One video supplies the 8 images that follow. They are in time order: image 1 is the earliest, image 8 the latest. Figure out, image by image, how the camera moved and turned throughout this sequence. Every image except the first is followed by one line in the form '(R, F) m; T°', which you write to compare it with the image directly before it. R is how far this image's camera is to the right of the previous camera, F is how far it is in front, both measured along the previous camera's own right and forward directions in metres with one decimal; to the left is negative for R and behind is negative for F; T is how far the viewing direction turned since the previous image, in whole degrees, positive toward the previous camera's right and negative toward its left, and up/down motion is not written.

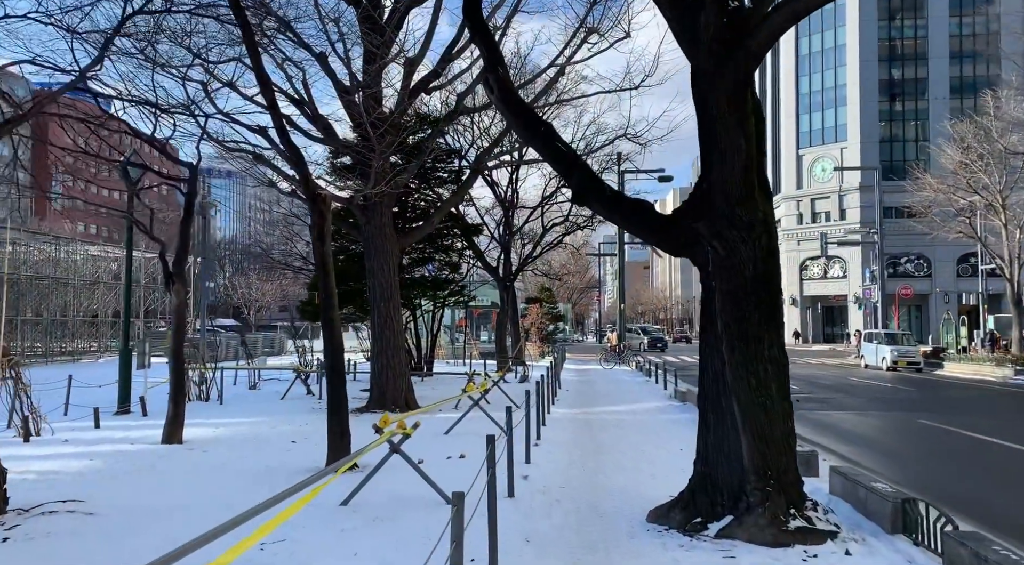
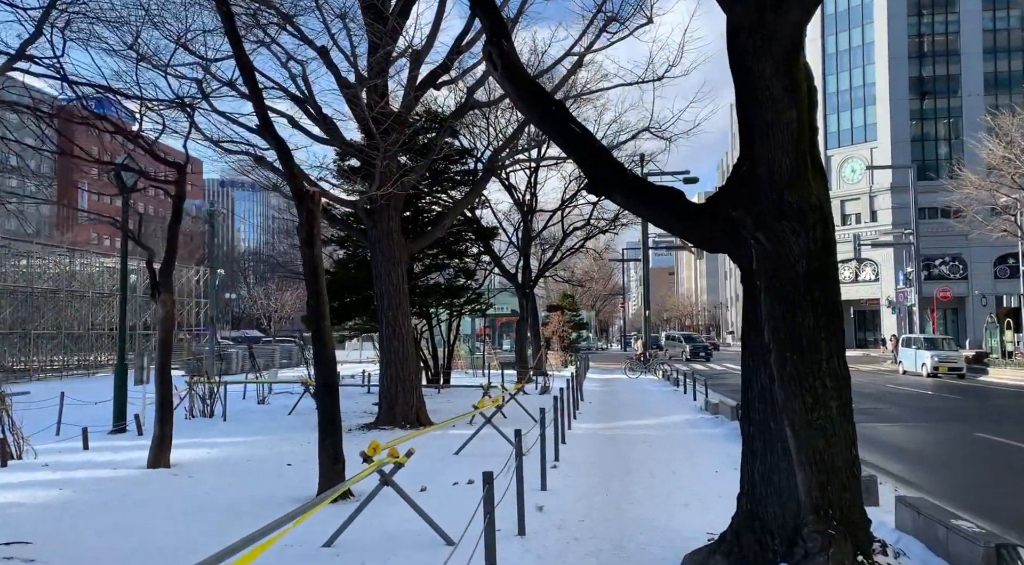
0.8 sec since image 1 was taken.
(+0.1, +1.1) m; -2°
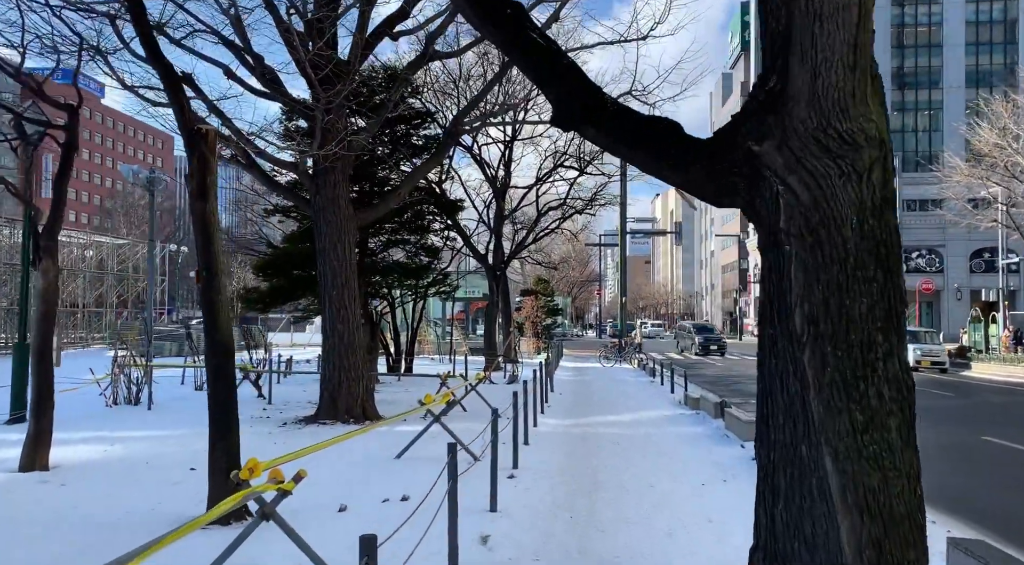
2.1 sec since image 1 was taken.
(+0.3, +1.7) m; +2°
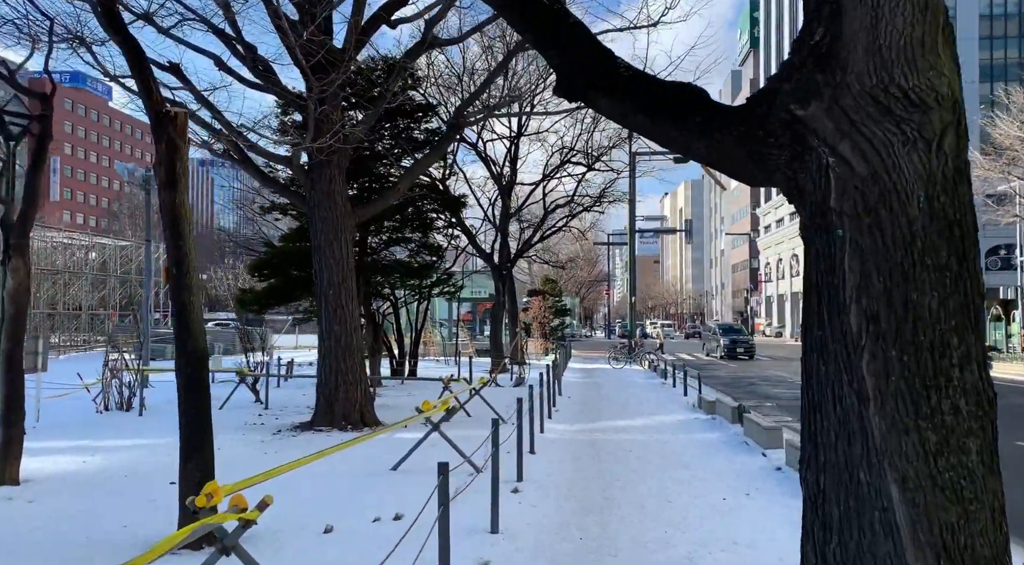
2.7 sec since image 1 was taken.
(0.0, +0.7) m; -1°
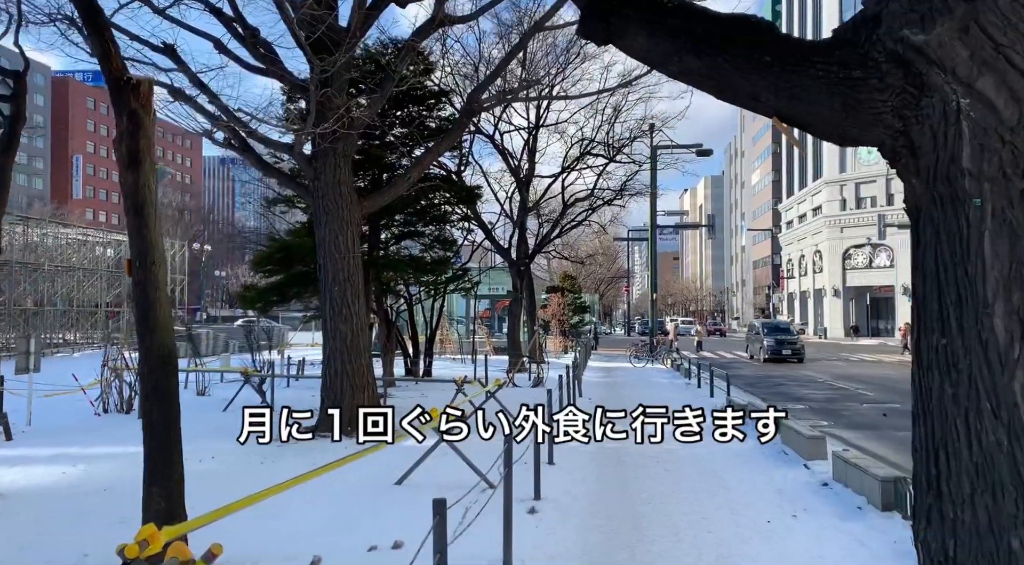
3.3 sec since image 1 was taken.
(0.0, +0.9) m; -1°
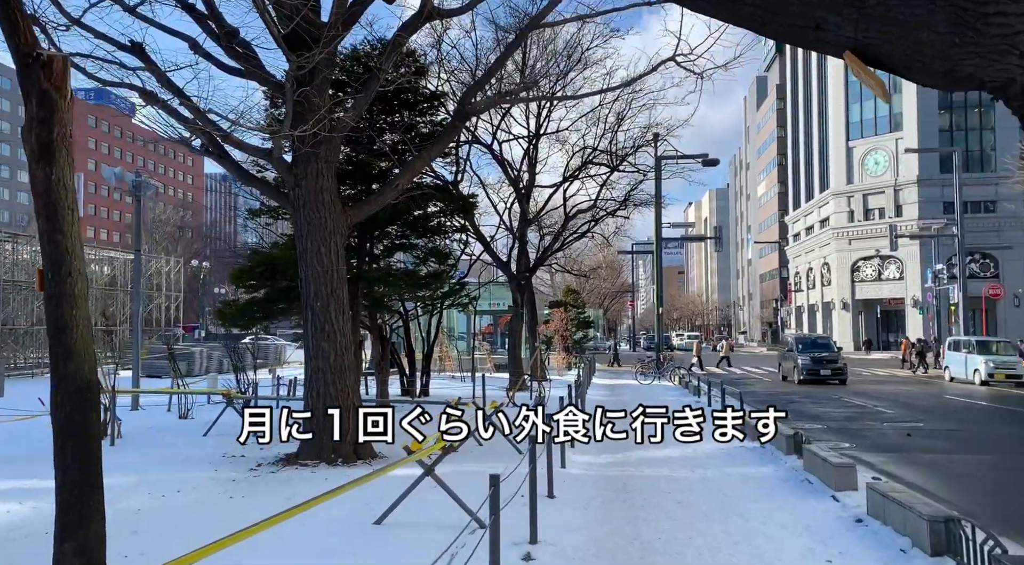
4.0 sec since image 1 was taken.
(+0.1, +0.9) m; 0°
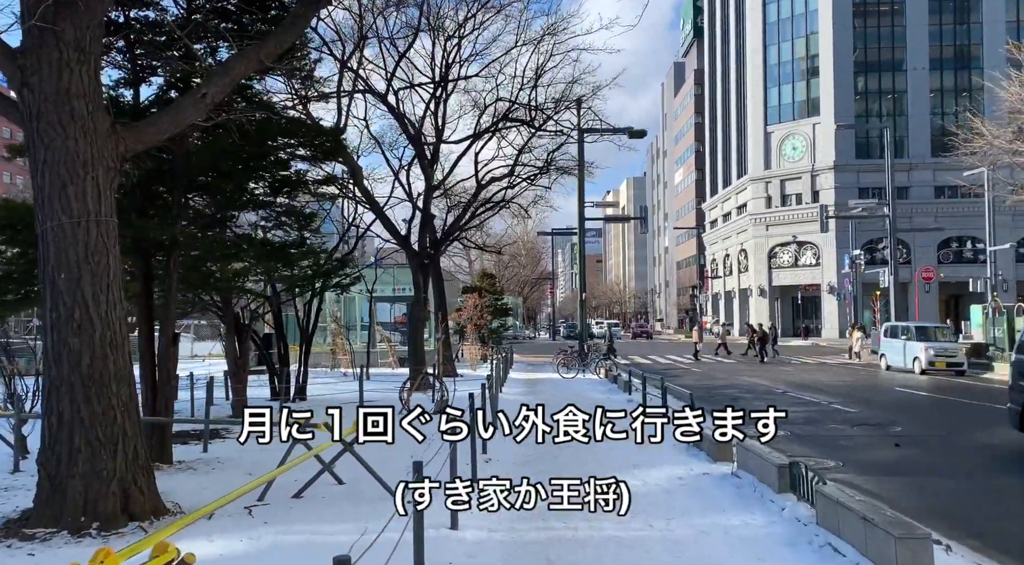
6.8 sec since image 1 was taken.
(+0.5, +3.8) m; +6°
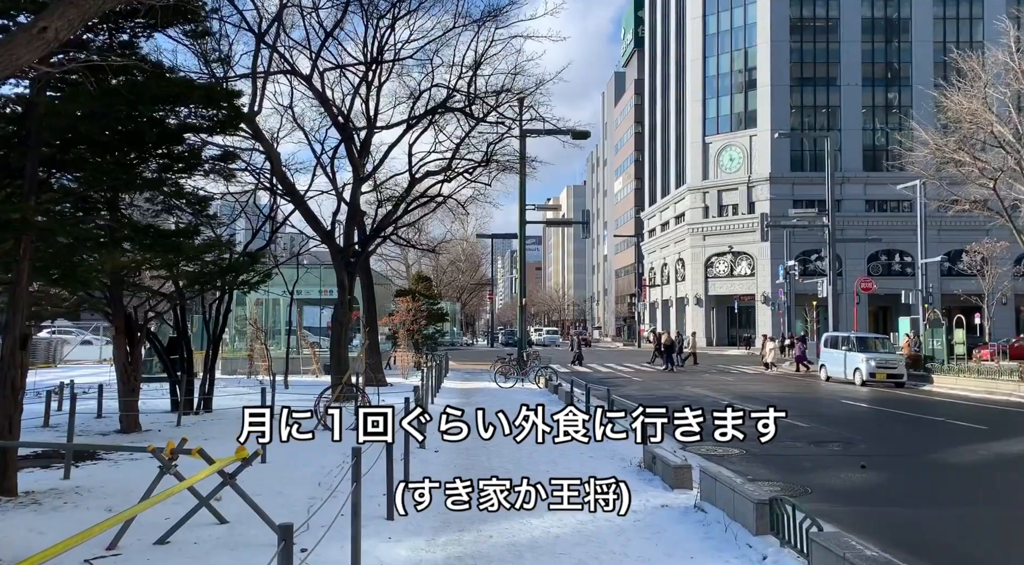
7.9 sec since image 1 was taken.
(+0.1, +1.5) m; +4°
